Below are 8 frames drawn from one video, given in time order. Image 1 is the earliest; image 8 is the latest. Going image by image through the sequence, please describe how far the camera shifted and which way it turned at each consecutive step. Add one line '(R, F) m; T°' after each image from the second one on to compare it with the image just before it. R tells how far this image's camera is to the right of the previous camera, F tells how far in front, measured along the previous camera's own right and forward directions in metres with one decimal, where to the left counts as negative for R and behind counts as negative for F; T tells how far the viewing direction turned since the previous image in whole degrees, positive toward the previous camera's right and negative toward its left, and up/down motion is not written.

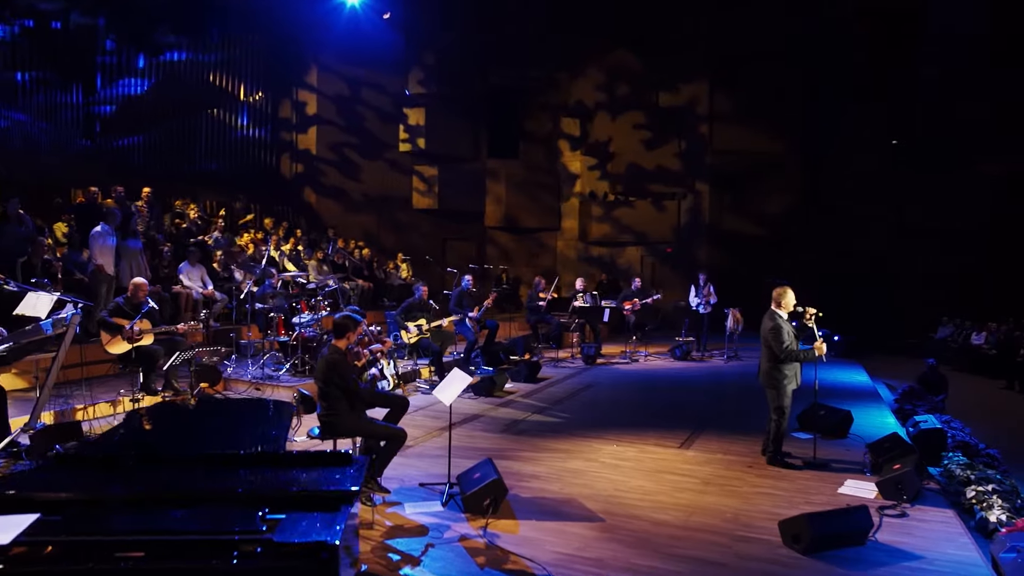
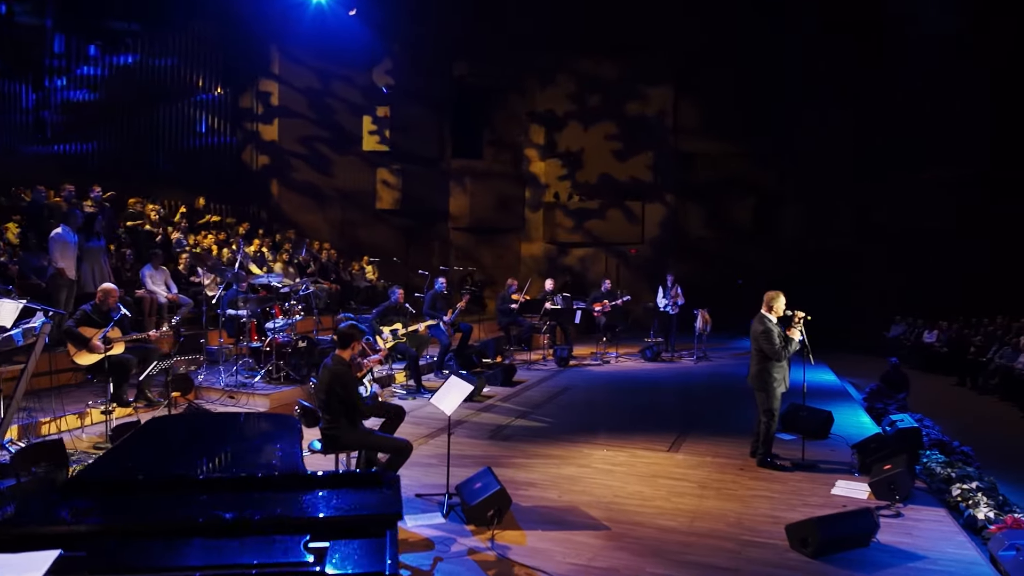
(-0.4, +0.1) m; +4°
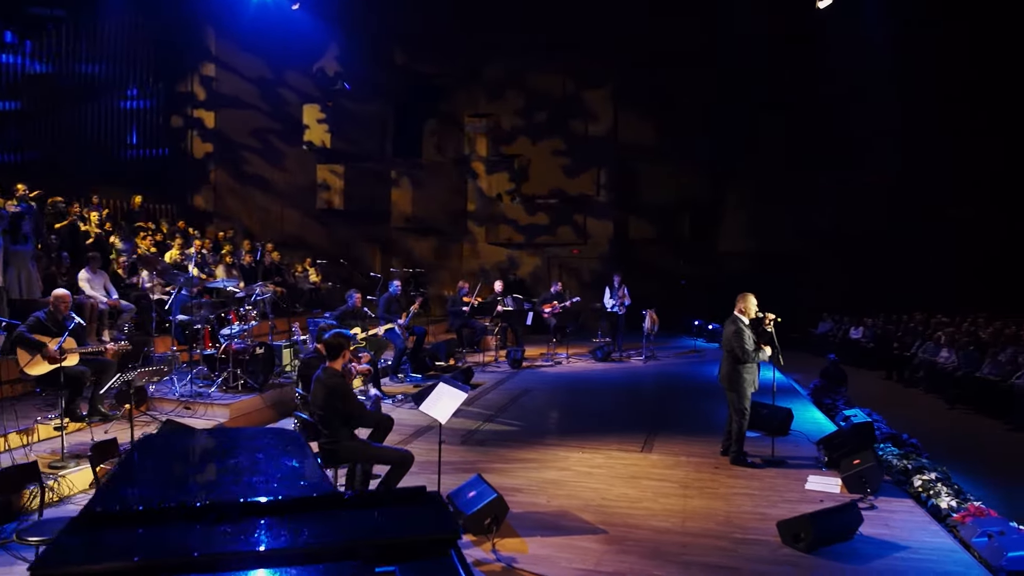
(-0.5, +0.1) m; +6°
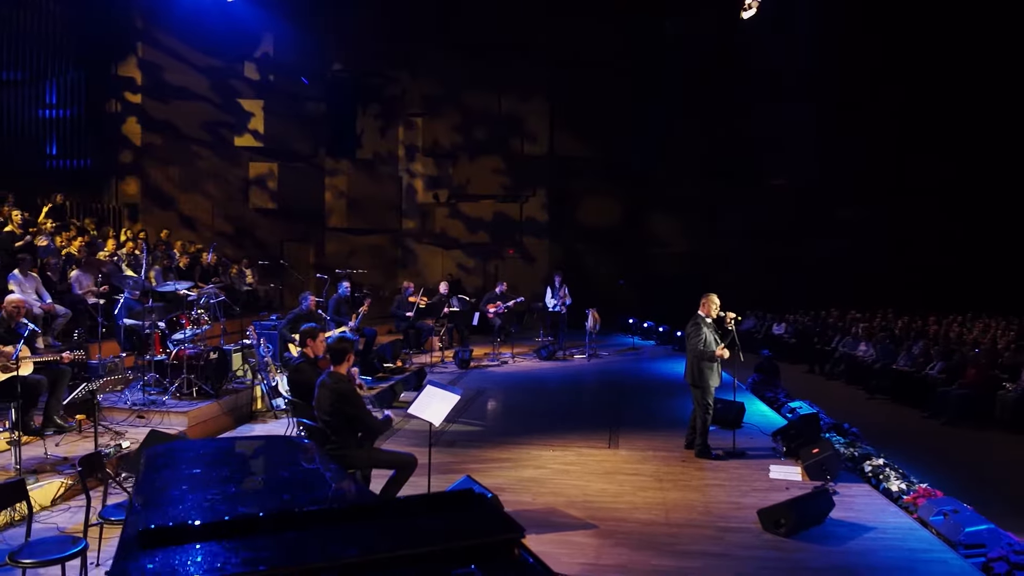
(-0.6, -0.1) m; +7°
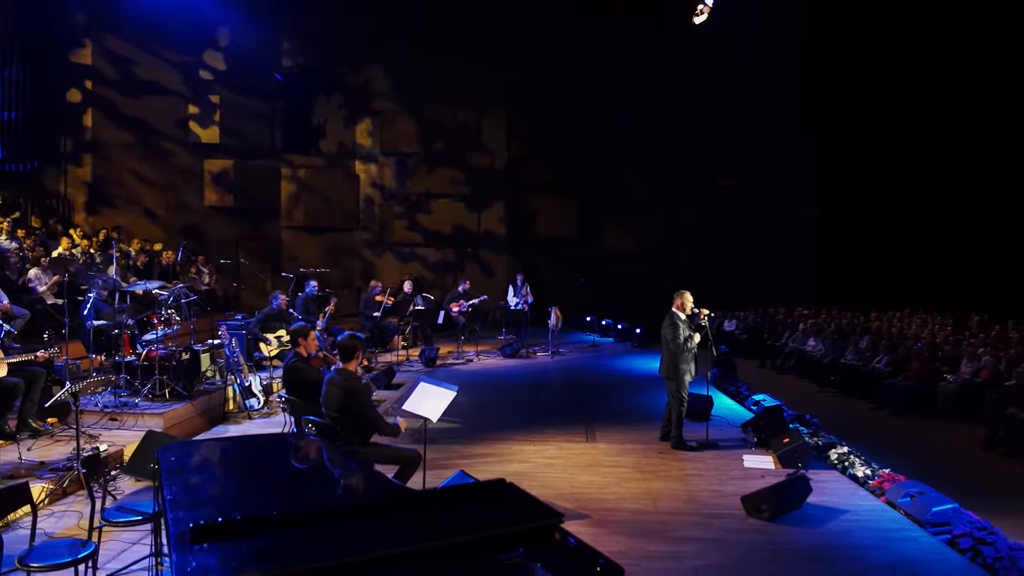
(-0.4, -0.1) m; +4°
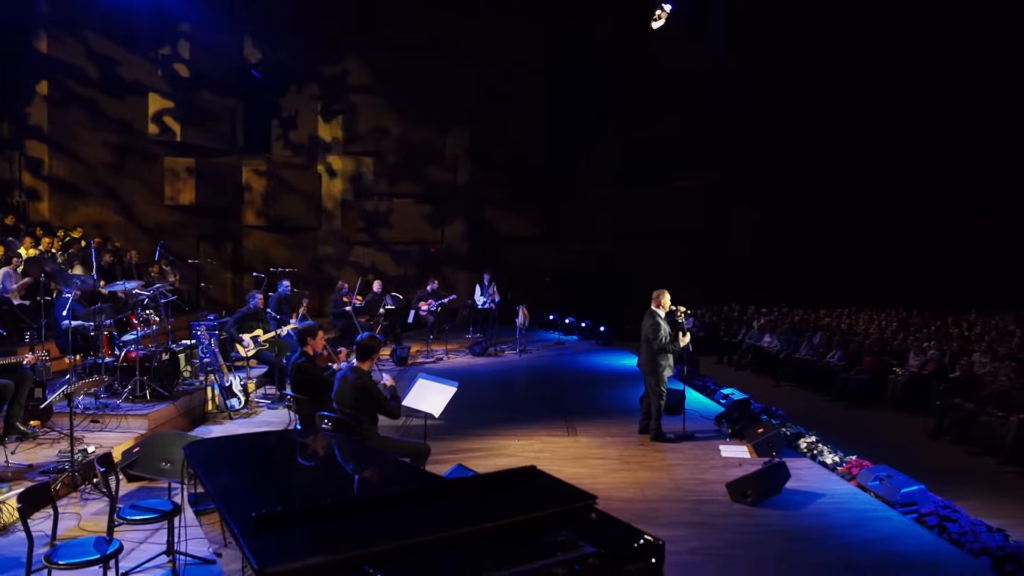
(-0.4, -0.2) m; +4°
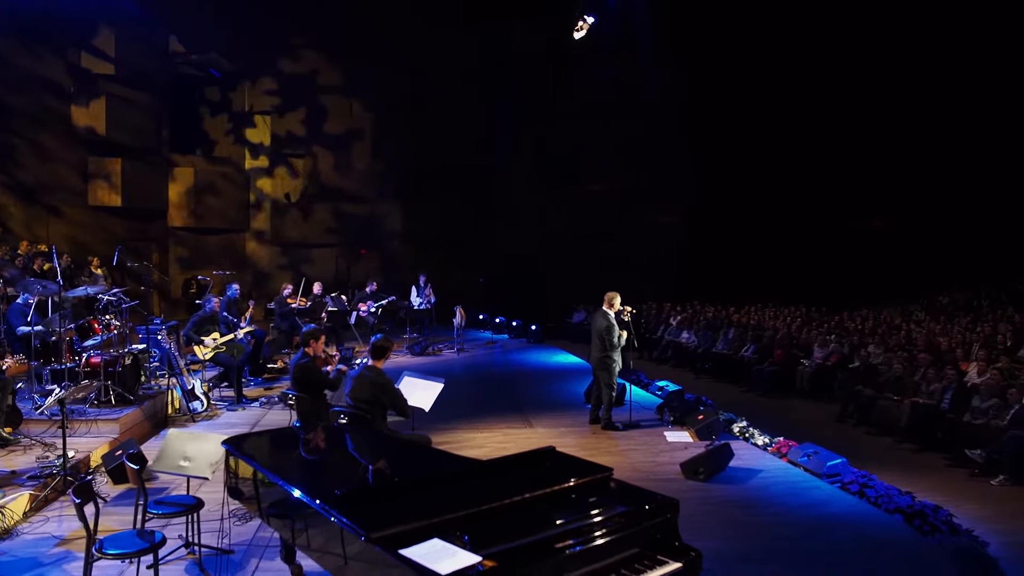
(-0.7, -0.5) m; +7°
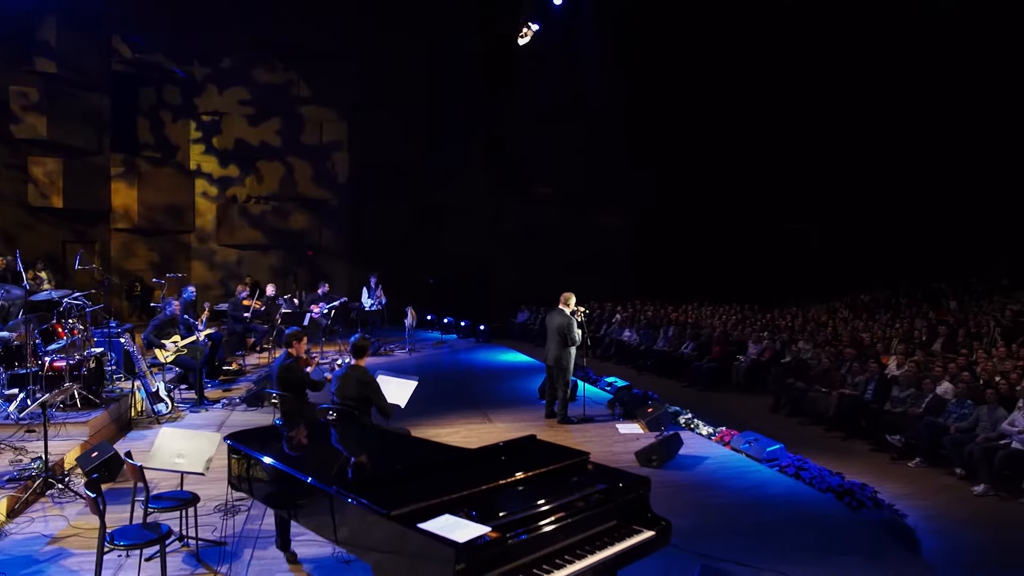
(-0.3, -0.4) m; +5°
